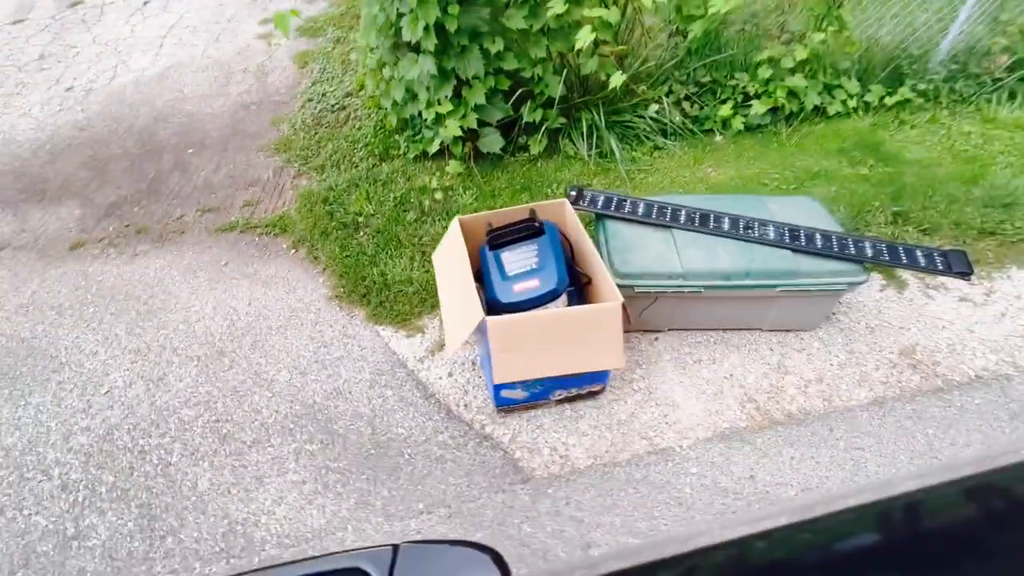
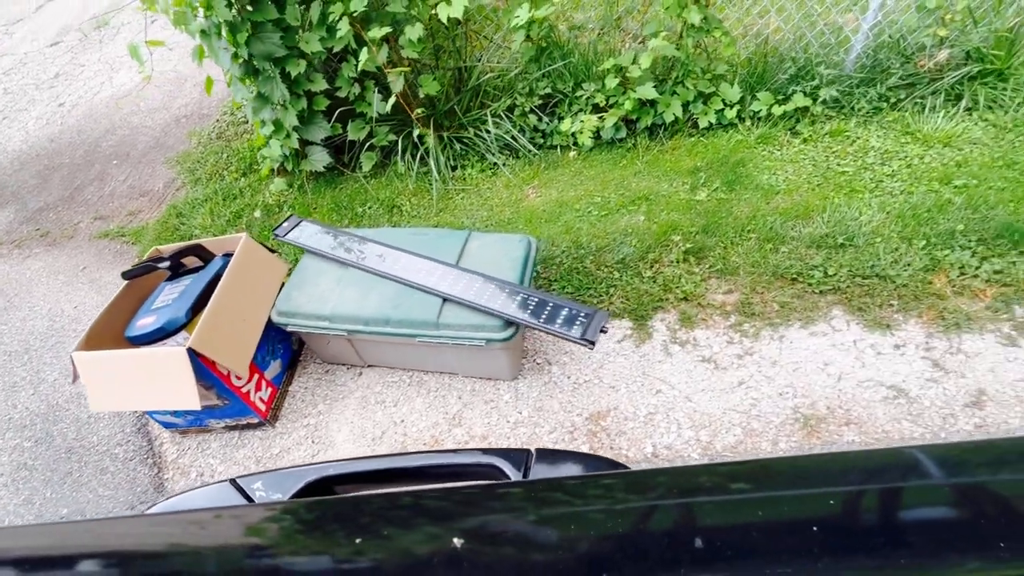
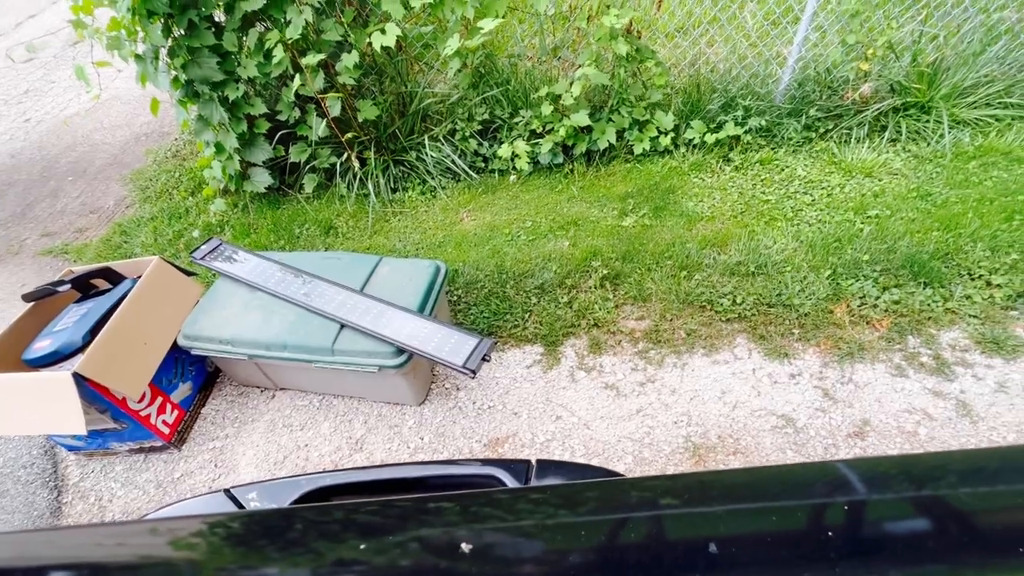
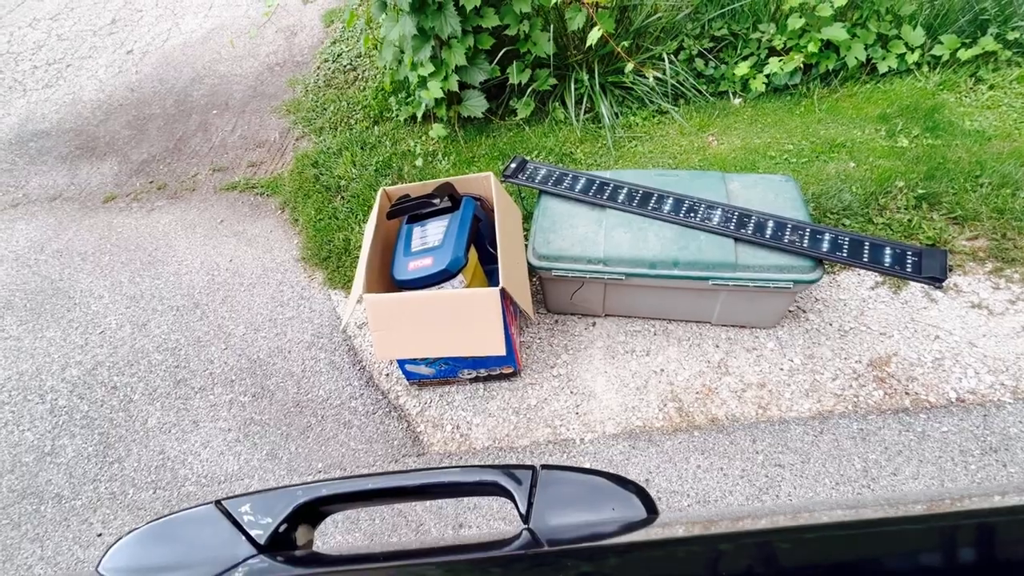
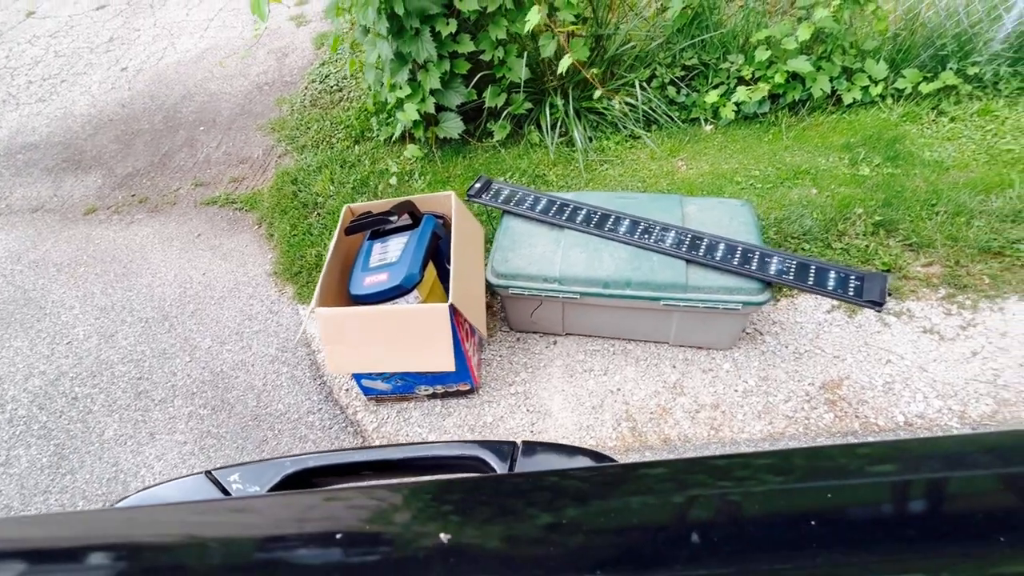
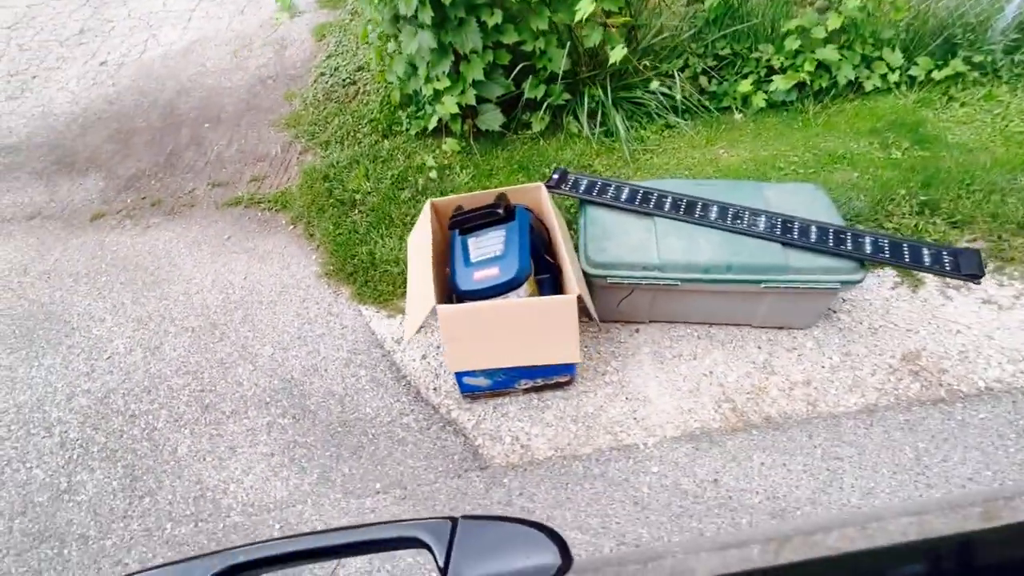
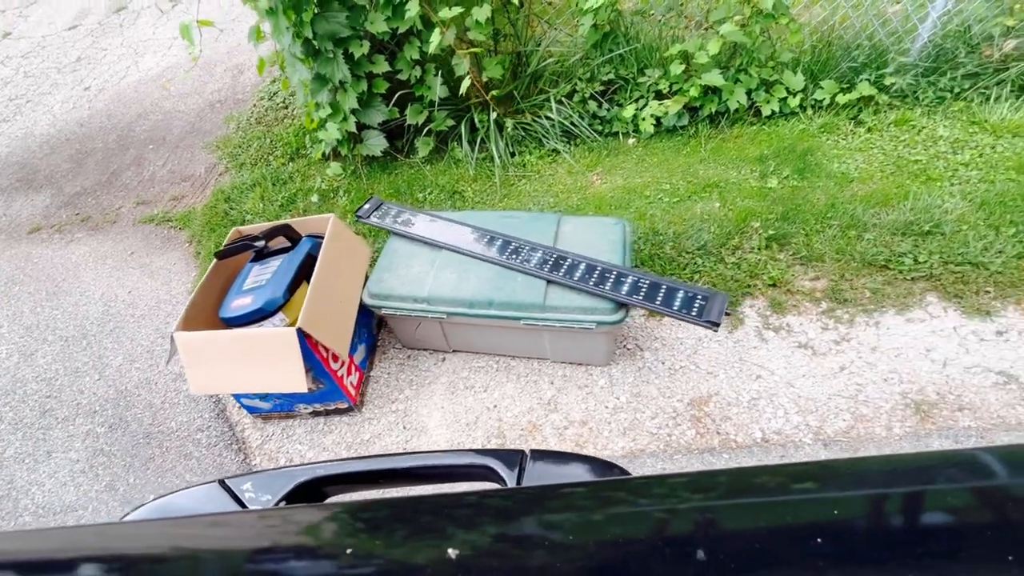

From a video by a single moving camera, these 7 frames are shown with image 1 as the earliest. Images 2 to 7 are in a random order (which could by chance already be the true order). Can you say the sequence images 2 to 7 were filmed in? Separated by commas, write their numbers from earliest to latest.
6, 4, 5, 7, 2, 3
